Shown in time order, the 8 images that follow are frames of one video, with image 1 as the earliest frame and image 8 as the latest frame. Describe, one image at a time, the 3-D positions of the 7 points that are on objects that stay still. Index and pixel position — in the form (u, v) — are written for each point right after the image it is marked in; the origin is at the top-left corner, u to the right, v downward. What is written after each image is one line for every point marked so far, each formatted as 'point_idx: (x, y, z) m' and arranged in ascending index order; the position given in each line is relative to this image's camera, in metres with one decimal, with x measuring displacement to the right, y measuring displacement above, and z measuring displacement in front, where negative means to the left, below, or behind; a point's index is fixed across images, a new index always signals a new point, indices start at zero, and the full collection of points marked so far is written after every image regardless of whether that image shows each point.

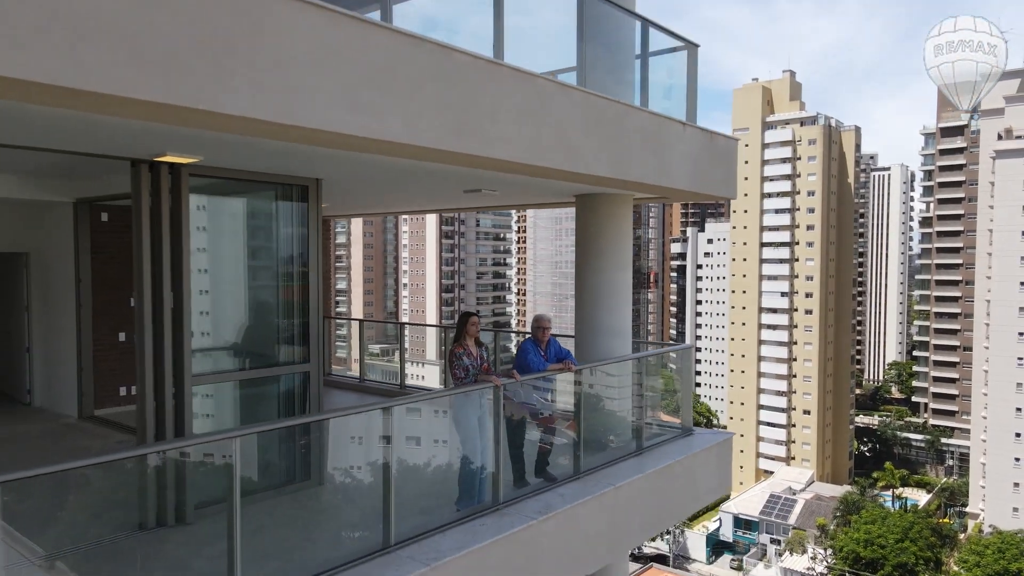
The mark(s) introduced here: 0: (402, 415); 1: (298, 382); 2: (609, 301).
0: (-0.7, -0.7, +4.2) m
1: (-1.7, -0.8, +6.2) m
2: (+0.9, -0.1, +6.8) m
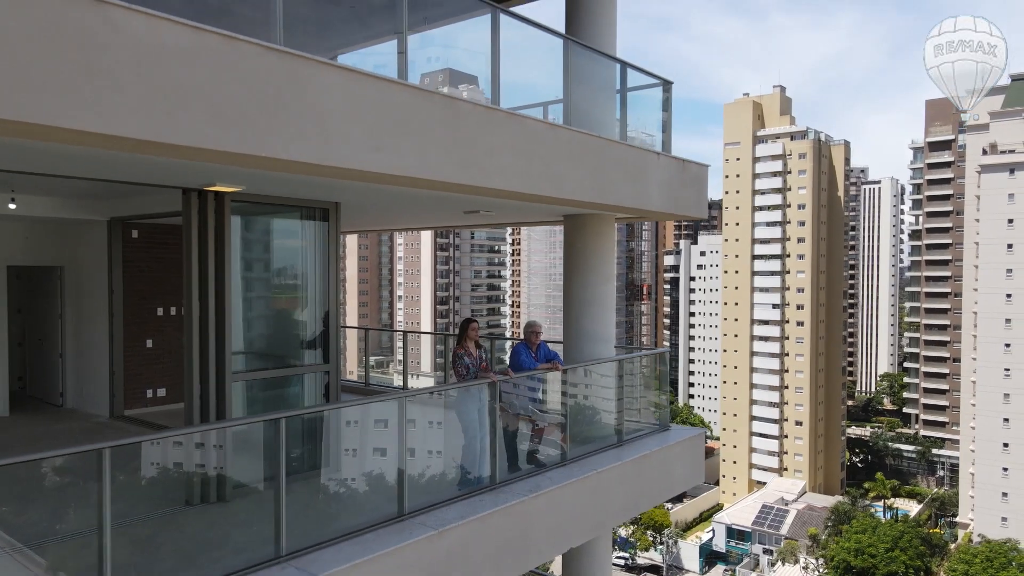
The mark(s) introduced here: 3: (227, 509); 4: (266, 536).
0: (-0.8, -0.8, +4.9) m
1: (-1.8, -0.9, +6.9) m
2: (+0.8, -0.2, +7.5) m
3: (-1.7, -1.3, +3.8) m
4: (-1.4, -1.5, +4.2) m
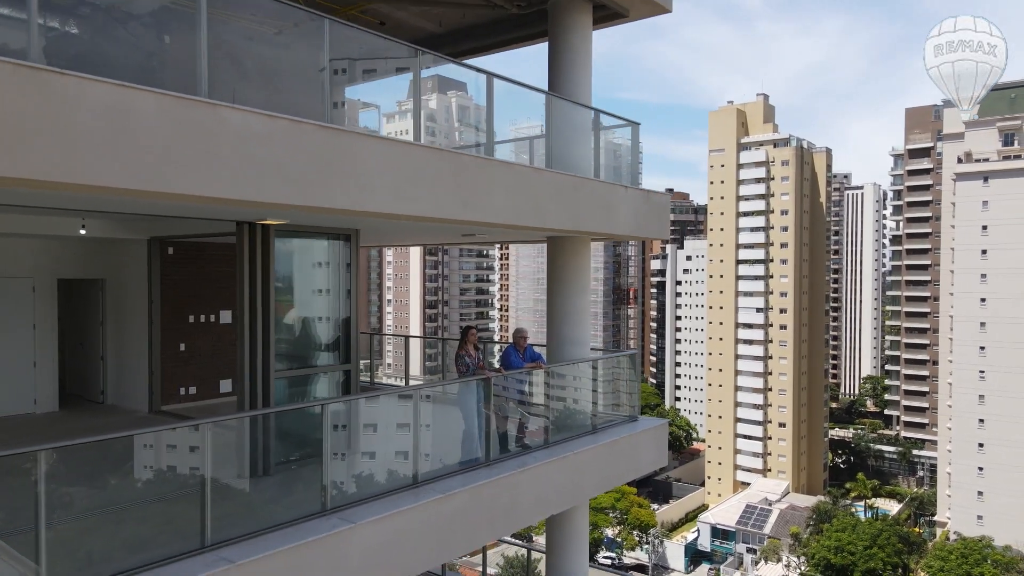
0: (-0.8, -0.9, +6.0) m
1: (-1.9, -1.0, +8.0) m
2: (+0.7, -0.4, +8.6) m
3: (-1.8, -1.4, +4.8) m
4: (-1.4, -1.6, +5.3) m
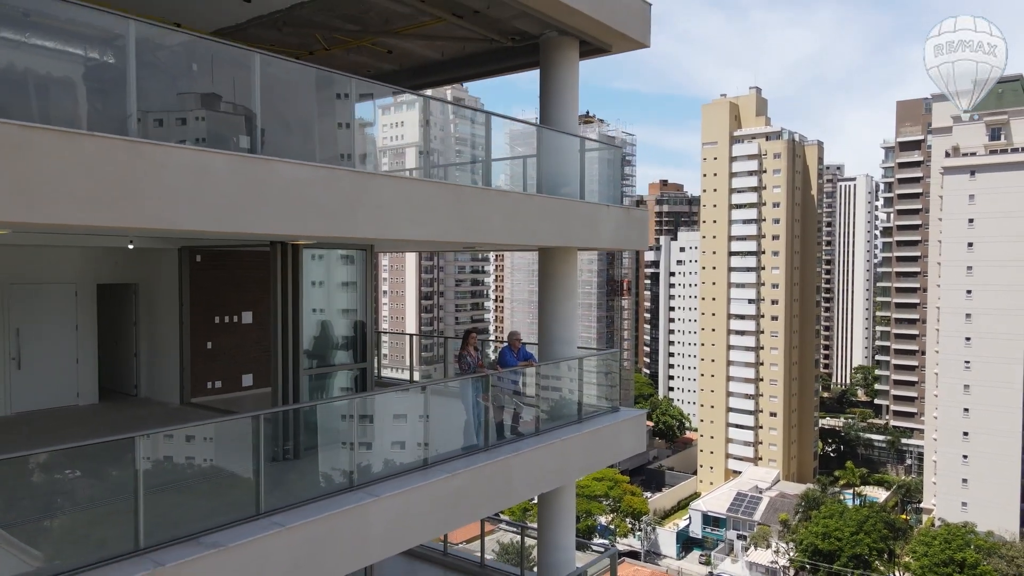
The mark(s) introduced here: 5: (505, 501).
0: (-0.9, -1.0, +7.0) m
1: (-1.9, -1.1, +9.0) m
2: (+0.6, -0.4, +9.6) m
3: (-1.8, -1.5, +5.8) m
4: (-1.5, -1.7, +6.2) m
5: (-0.1, -2.2, +7.5) m
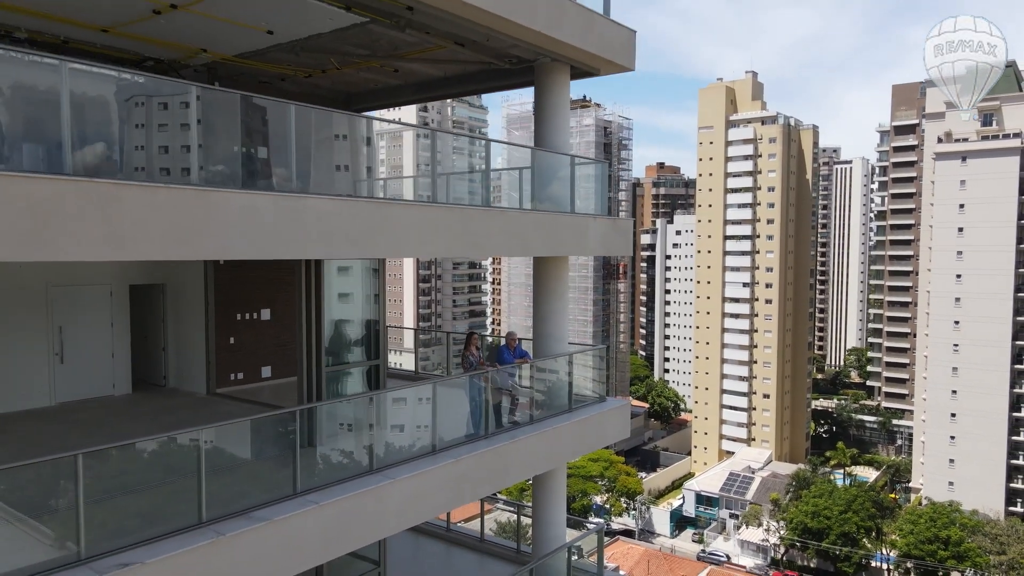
0: (-0.9, -1.1, +7.9) m
1: (-1.9, -1.1, +9.9) m
2: (+0.6, -0.4, +10.5) m
3: (-1.8, -1.6, +6.8) m
4: (-1.5, -1.8, +7.2) m
5: (-0.1, -2.3, +8.5) m
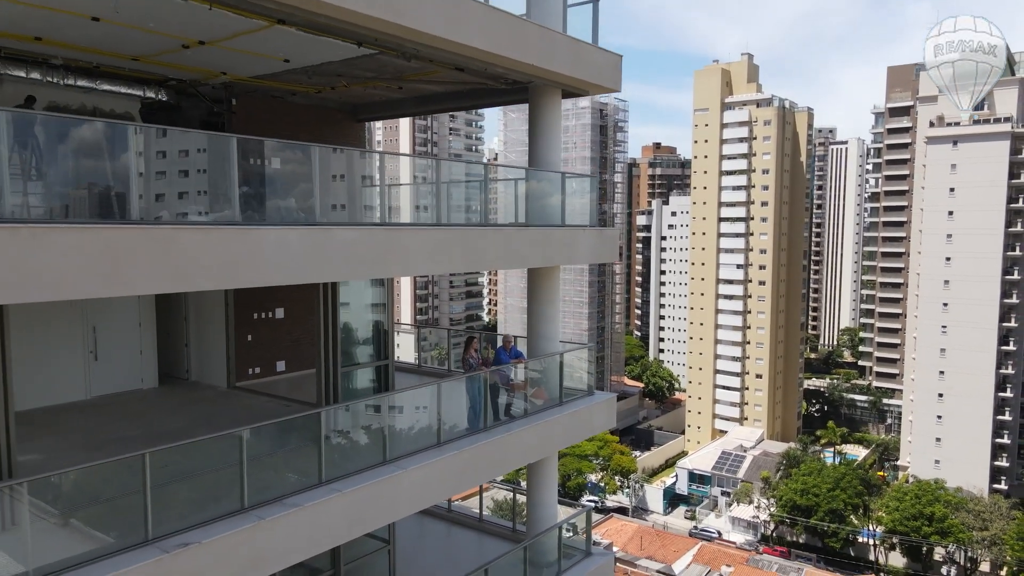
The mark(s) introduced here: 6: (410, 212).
0: (-0.9, -1.2, +8.8) m
1: (-2.0, -1.2, +10.8) m
2: (+0.5, -0.5, +11.5) m
3: (-1.9, -1.7, +7.7) m
4: (-1.5, -1.9, +8.1) m
5: (-0.2, -2.3, +9.5) m
6: (-1.1, +0.8, +8.0) m
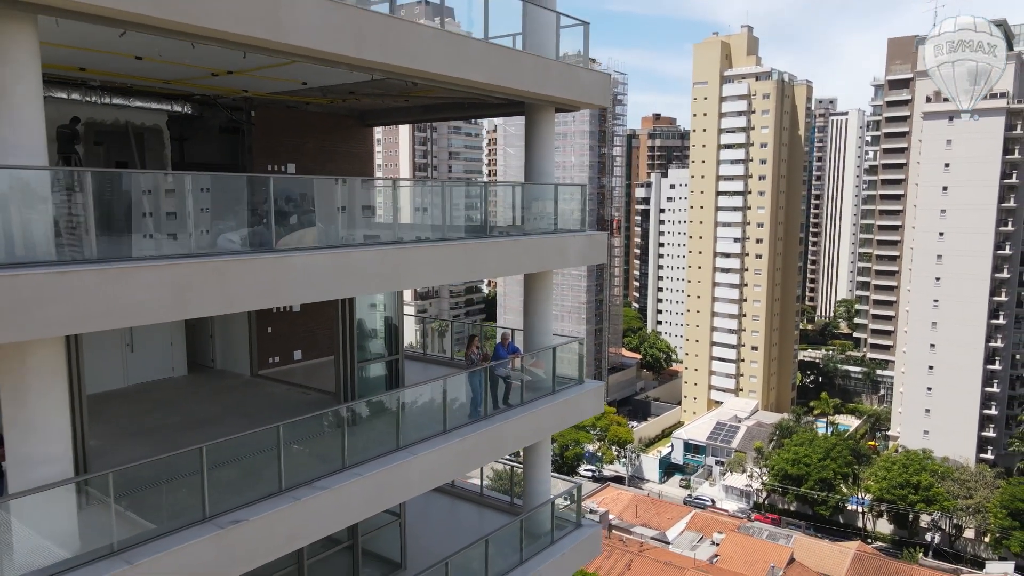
0: (-1.0, -1.2, +9.9) m
1: (-2.0, -1.1, +11.9) m
2: (+0.5, -0.4, +12.5) m
3: (-1.9, -1.8, +8.8) m
4: (-1.6, -2.0, +9.3) m
5: (-0.2, -2.4, +10.6) m
6: (-1.1, +0.7, +9.0) m
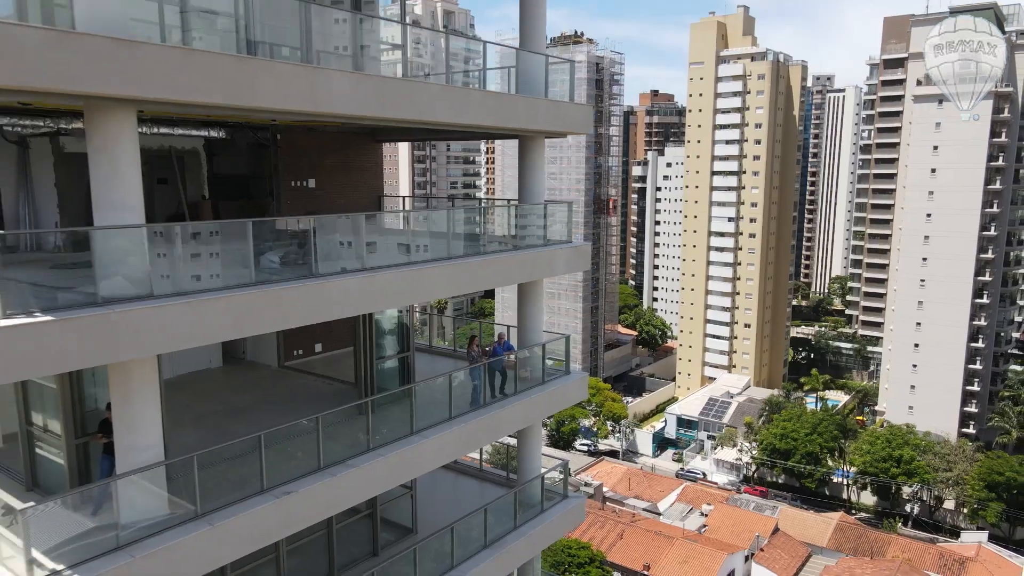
0: (-1.1, -1.4, +11.7) m
1: (-2.1, -1.2, +13.7) m
2: (+0.4, -0.4, +14.3) m
3: (-2.0, -2.0, +10.6) m
4: (-1.6, -2.1, +11.0) m
5: (-0.3, -2.5, +12.4) m
6: (-1.2, +0.6, +10.7) m
